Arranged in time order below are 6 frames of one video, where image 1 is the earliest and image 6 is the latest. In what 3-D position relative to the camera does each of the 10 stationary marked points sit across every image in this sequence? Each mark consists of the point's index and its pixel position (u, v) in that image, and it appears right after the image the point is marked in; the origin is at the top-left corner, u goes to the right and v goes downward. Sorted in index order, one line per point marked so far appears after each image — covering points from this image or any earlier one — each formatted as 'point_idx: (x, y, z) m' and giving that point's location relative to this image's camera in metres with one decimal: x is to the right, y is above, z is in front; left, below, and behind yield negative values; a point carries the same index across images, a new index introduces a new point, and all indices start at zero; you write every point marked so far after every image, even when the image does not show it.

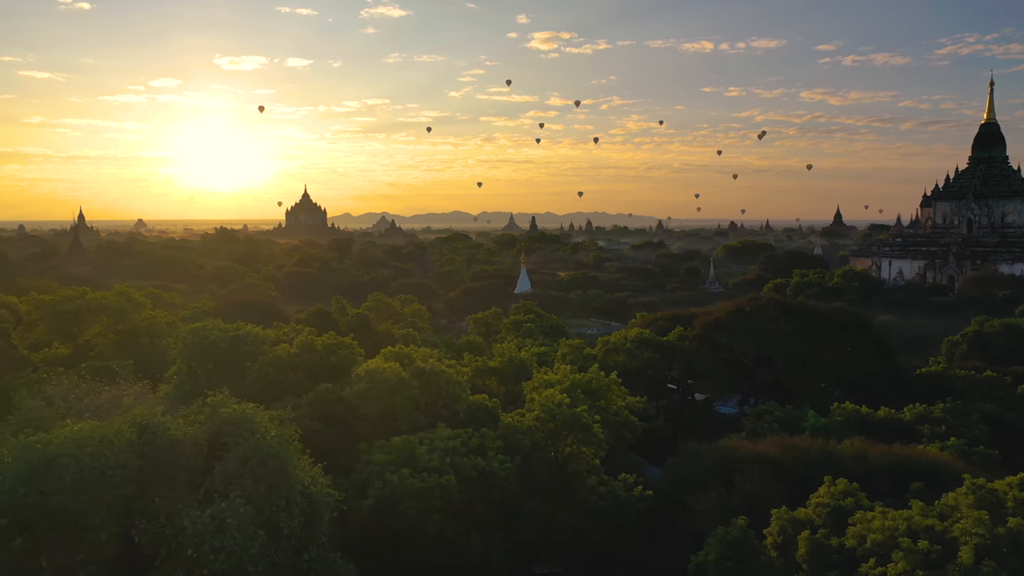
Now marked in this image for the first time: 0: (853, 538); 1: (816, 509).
0: (+3.1, -2.3, +7.2) m
1: (+3.1, -2.2, +8.1) m
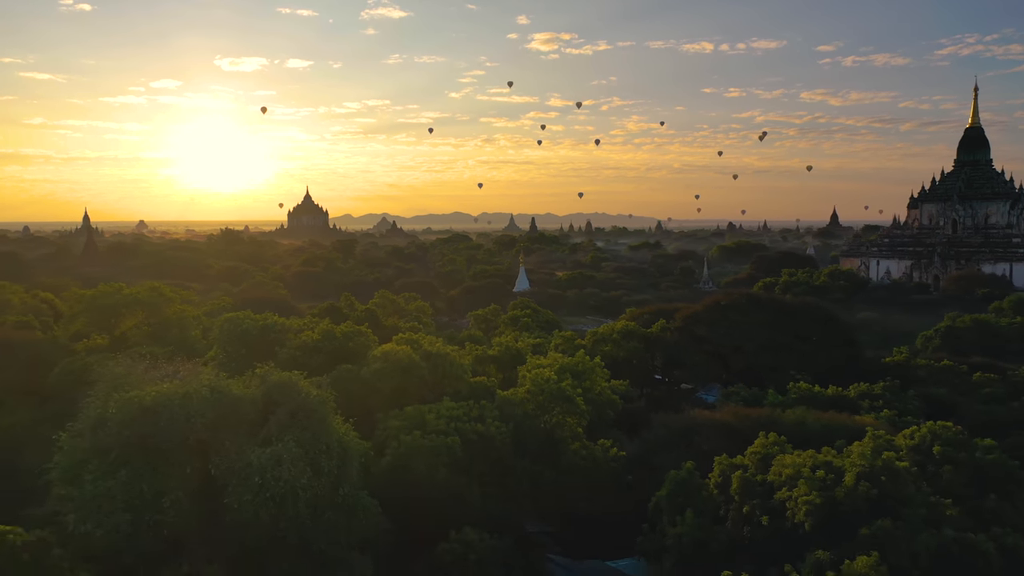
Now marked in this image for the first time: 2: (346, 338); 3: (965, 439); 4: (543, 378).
0: (+3.0, -2.1, +9.3) m
1: (+3.0, -2.1, +10.1) m
2: (-3.2, -1.0, +16.1) m
3: (+5.5, -1.9, +10.0) m
4: (+0.6, -1.6, +14.3) m
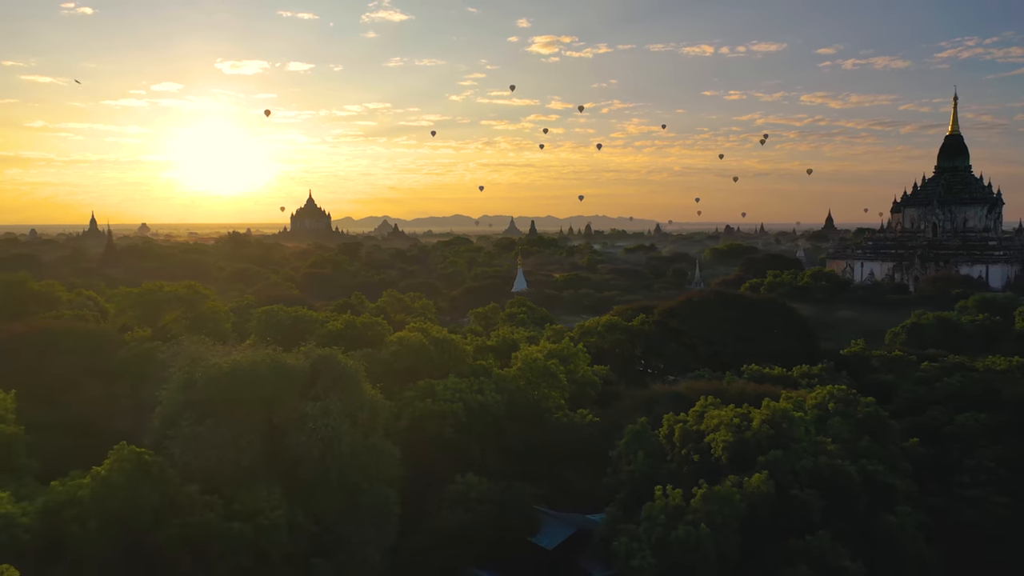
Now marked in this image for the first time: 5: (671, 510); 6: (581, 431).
0: (+2.8, -2.0, +12.2) m
1: (+2.8, -2.0, +13.0) m
2: (-3.3, -0.9, +19.0) m
3: (+5.4, -1.8, +12.9) m
4: (+0.4, -1.5, +17.2) m
5: (+2.0, -2.8, +10.3) m
6: (+1.3, -2.8, +15.9) m
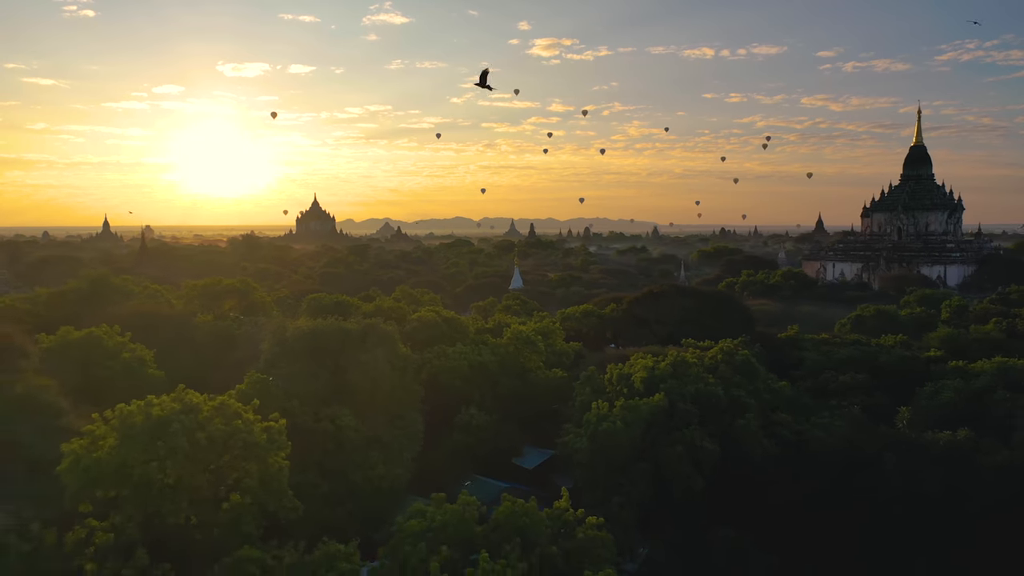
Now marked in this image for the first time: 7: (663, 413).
0: (+2.6, -1.8, +17.9) m
1: (+2.6, -1.7, +18.8) m
2: (-3.6, -0.6, +24.8) m
3: (+5.1, -1.5, +18.7) m
4: (+0.2, -1.2, +23.0) m
5: (+1.7, -2.5, +16.1) m
6: (+1.1, -2.5, +21.6) m
7: (+2.9, -2.4, +16.1) m
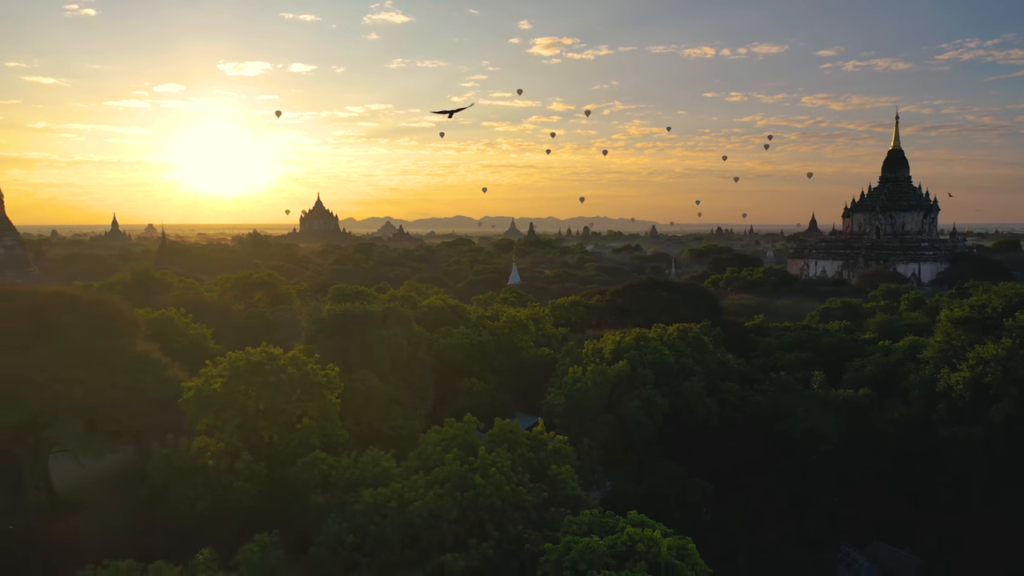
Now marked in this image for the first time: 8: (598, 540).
0: (+2.4, -1.5, +22.1) m
1: (+2.4, -1.4, +22.9) m
2: (-3.7, -0.3, +28.9) m
3: (+5.0, -1.2, +22.8) m
4: (0.0, -0.9, +27.1) m
5: (+1.5, -2.2, +20.2) m
6: (+0.9, -2.2, +25.8) m
7: (+2.8, -2.2, +20.2) m
8: (+1.1, -3.1, +10.3) m
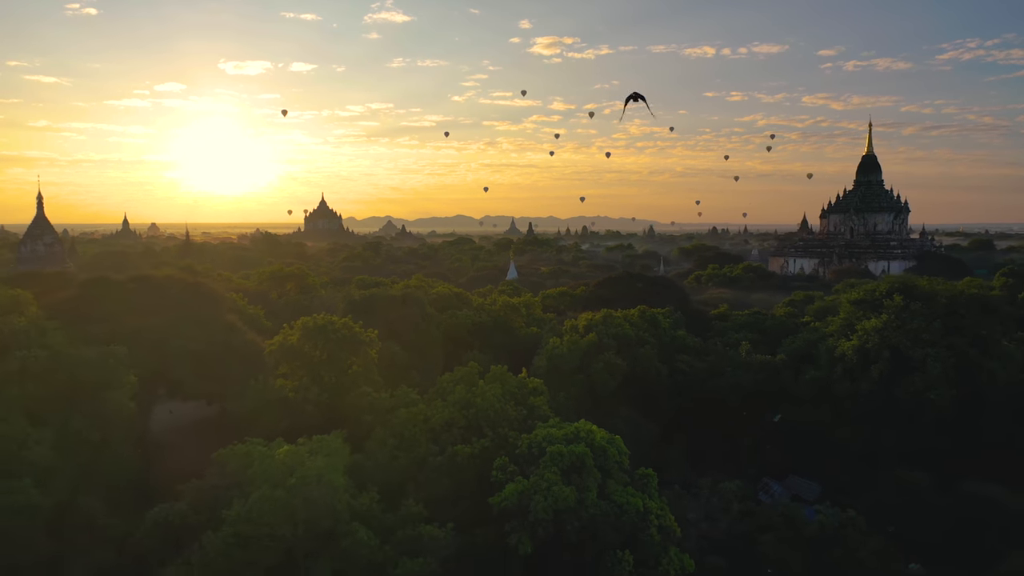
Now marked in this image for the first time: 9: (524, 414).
0: (+2.2, -1.1, +27.7) m
1: (+2.2, -1.1, +28.5) m
2: (-4.0, 0.0, +34.5) m
3: (+4.8, -0.9, +28.4) m
4: (-0.2, -0.6, +32.7) m
5: (+1.3, -1.8, +25.8) m
6: (+0.7, -1.8, +31.4) m
7: (+2.6, -1.8, +25.8) m
8: (+0.8, -2.8, +15.9) m
9: (+0.3, -2.8, +18.0) m
